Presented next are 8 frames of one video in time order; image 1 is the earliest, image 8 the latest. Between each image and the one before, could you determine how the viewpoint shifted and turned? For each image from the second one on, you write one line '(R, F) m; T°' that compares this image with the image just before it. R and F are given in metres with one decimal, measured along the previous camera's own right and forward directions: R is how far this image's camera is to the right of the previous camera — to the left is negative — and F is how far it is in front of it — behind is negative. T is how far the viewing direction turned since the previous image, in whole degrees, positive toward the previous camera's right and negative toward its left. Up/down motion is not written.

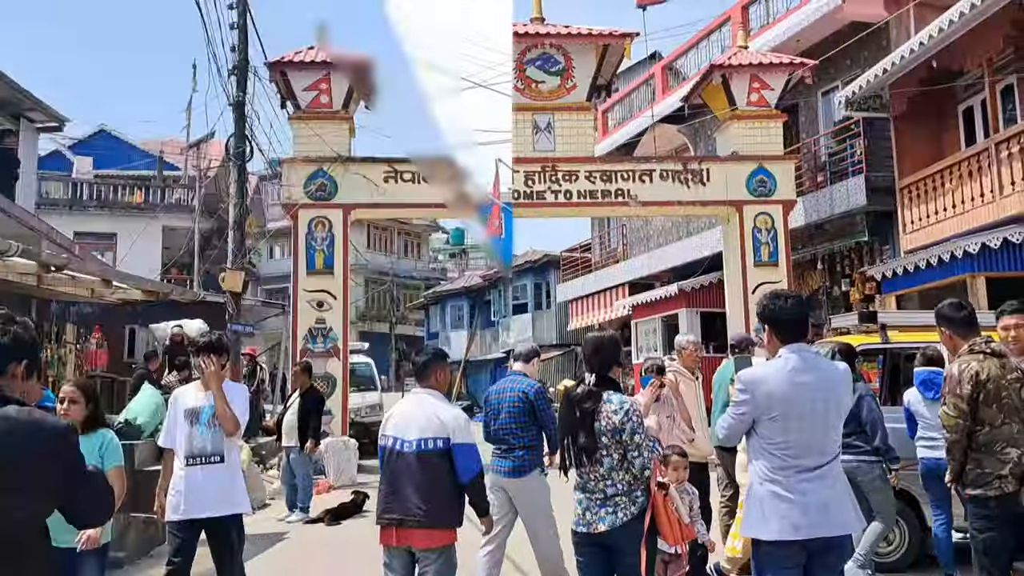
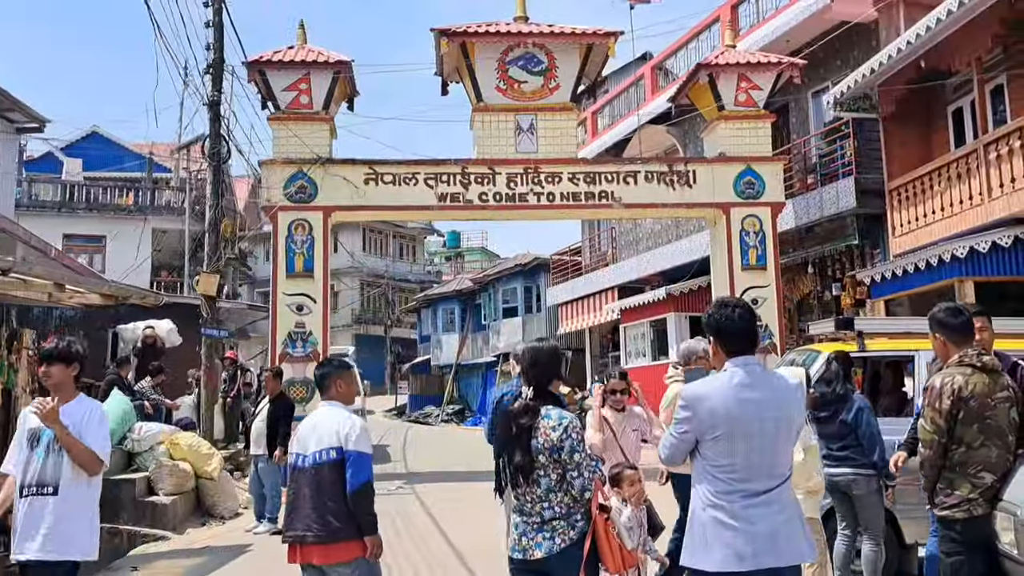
(+0.2, +0.2) m; 0°
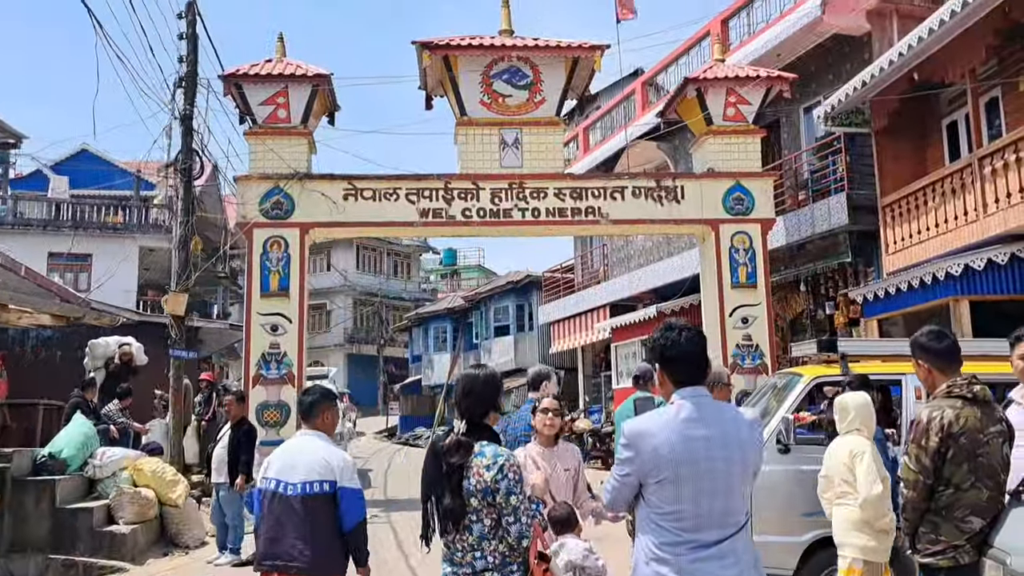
(+0.2, +0.3) m; 0°
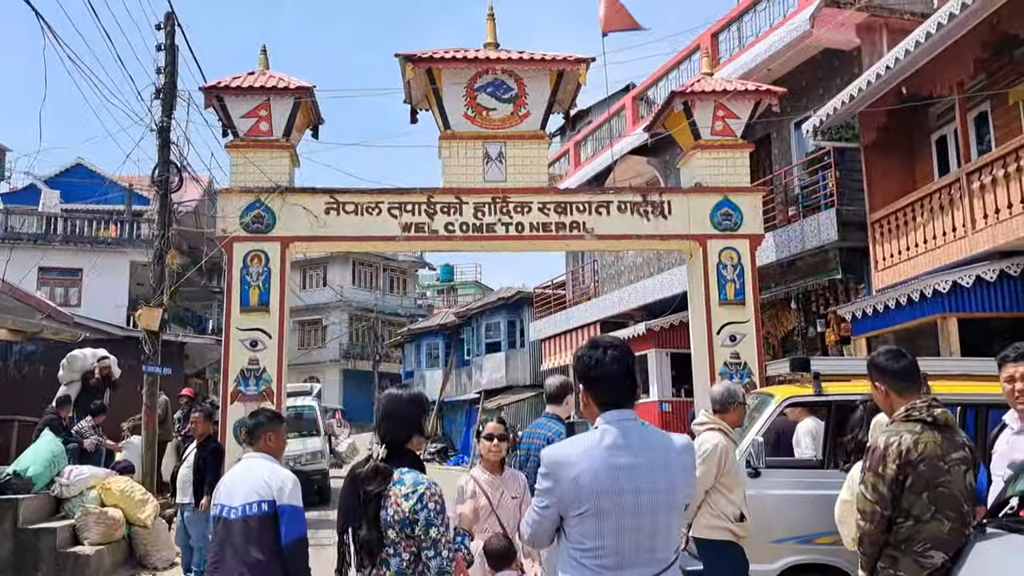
(+0.2, +0.2) m; 0°
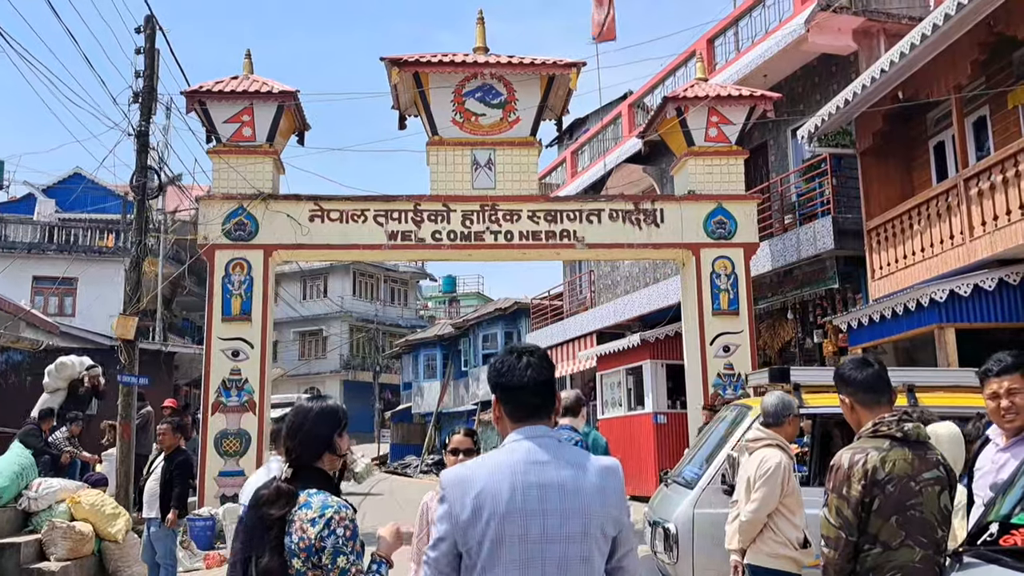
(+0.2, +0.2) m; 0°
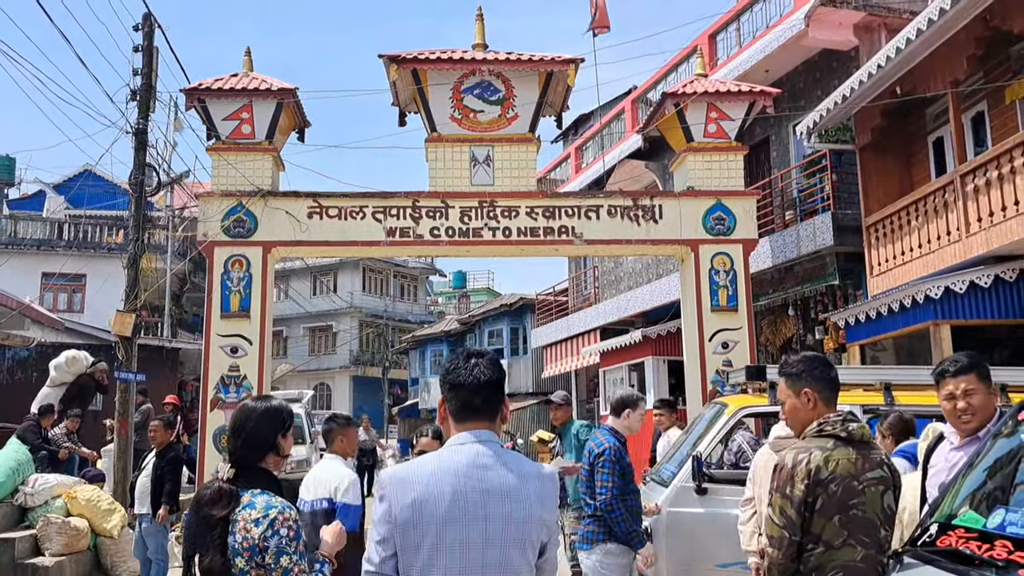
(+0.2, 0.0) m; -1°
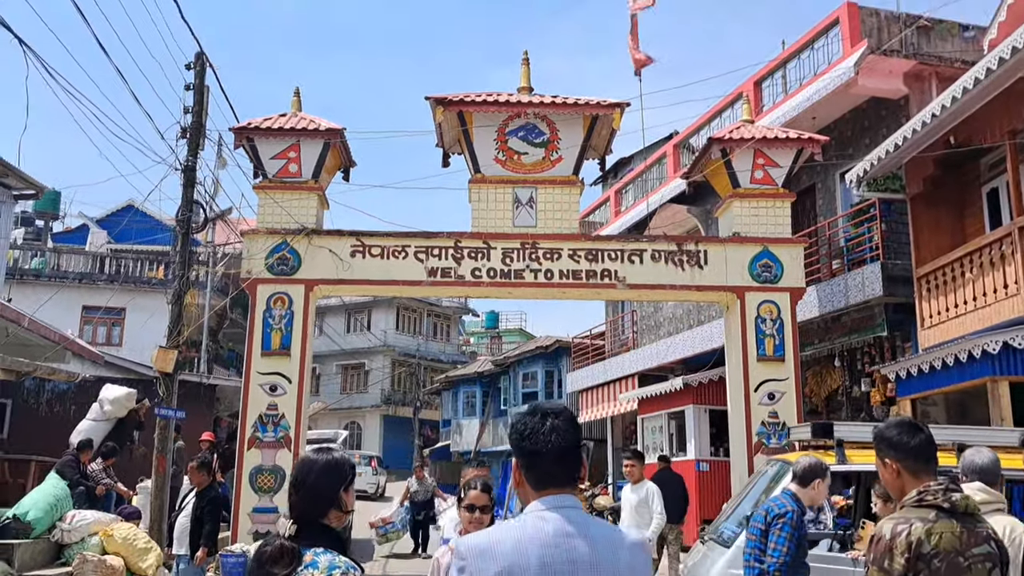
(-0.1, +0.1) m; -2°
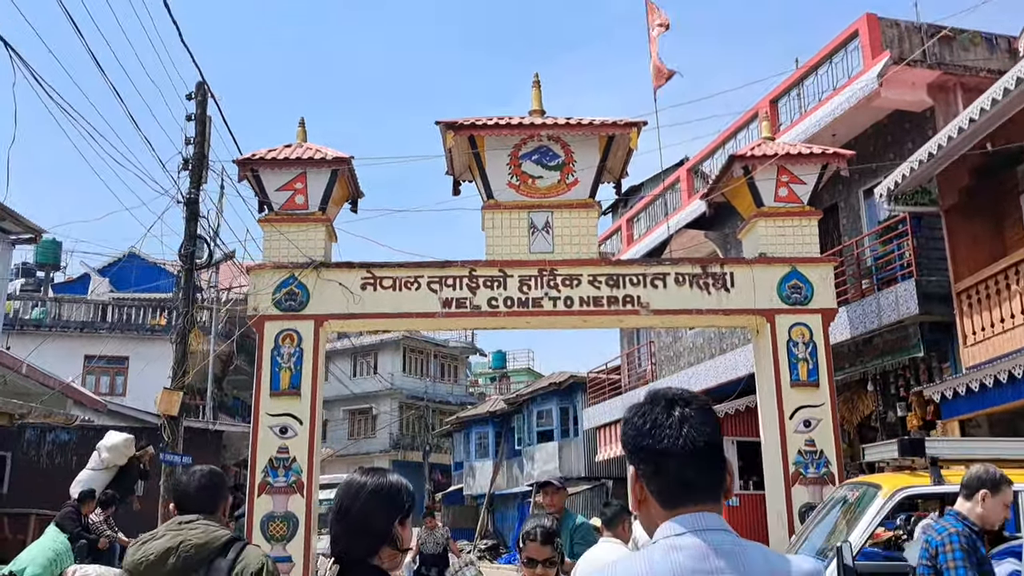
(-0.2, +0.5) m; 0°
